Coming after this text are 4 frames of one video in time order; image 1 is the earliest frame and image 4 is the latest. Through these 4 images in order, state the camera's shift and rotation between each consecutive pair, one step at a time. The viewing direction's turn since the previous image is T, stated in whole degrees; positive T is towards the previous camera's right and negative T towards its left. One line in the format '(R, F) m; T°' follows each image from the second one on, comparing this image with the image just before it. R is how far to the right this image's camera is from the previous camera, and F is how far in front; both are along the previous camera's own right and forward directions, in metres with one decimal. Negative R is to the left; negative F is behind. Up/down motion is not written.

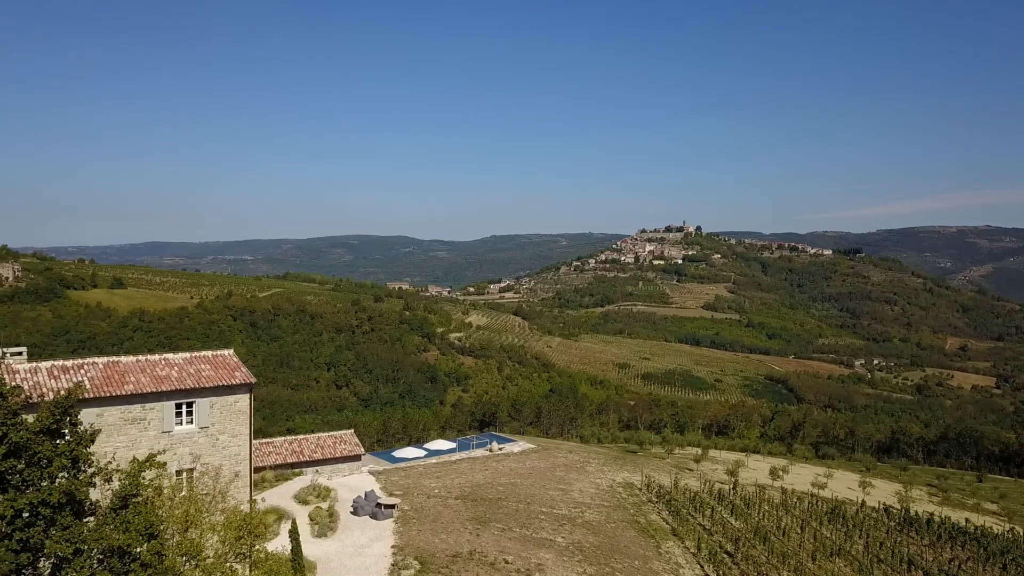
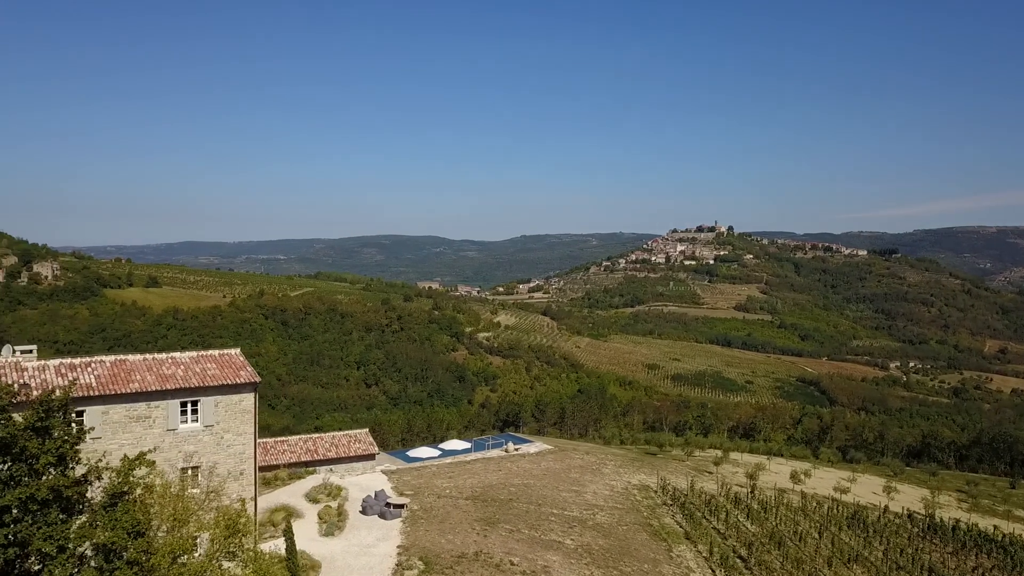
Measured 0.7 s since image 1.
(+0.5, +0.1) m; -2°
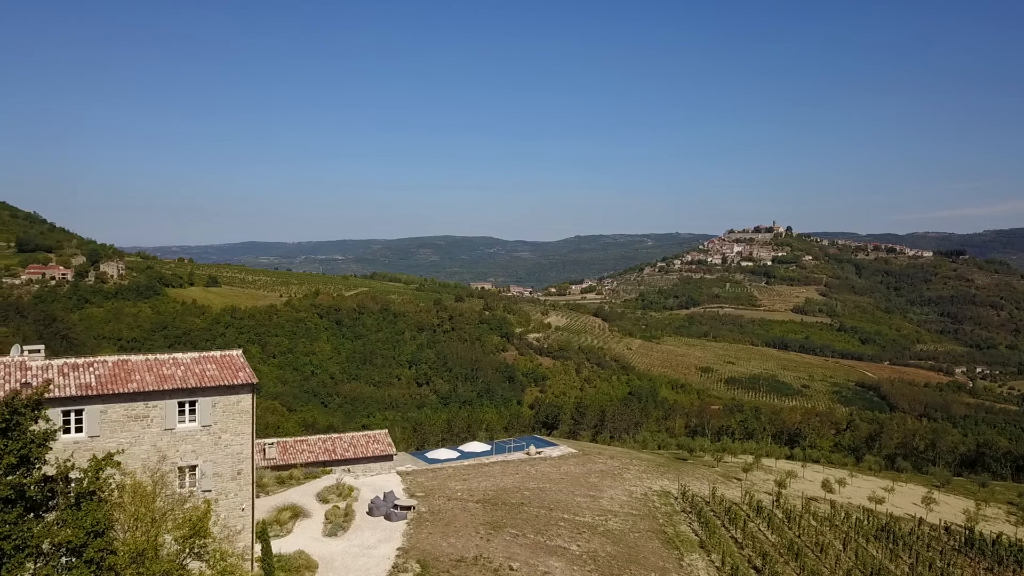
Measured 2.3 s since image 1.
(+1.0, +0.1) m; -4°
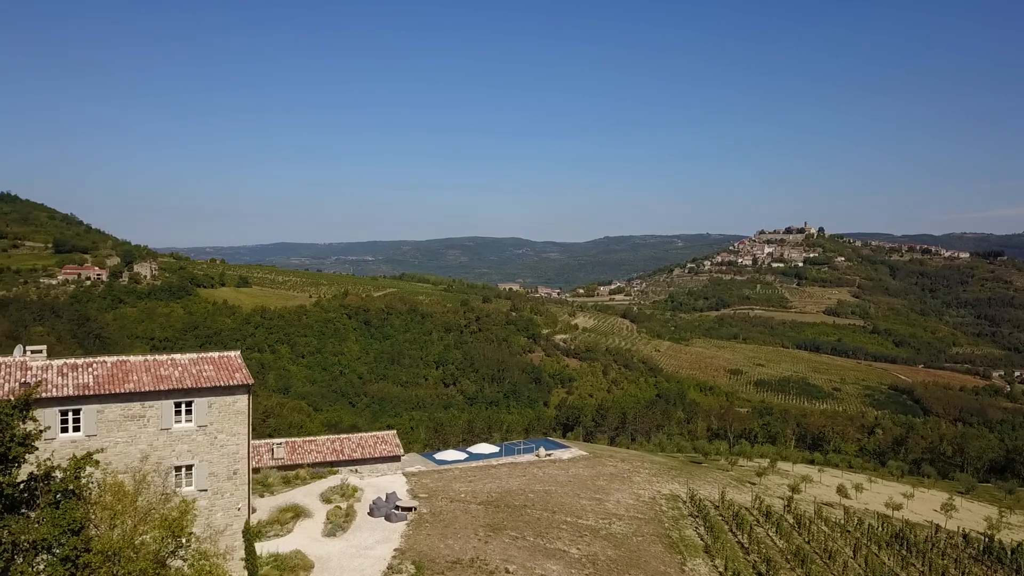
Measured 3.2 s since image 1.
(+0.6, 0.0) m; -2°
